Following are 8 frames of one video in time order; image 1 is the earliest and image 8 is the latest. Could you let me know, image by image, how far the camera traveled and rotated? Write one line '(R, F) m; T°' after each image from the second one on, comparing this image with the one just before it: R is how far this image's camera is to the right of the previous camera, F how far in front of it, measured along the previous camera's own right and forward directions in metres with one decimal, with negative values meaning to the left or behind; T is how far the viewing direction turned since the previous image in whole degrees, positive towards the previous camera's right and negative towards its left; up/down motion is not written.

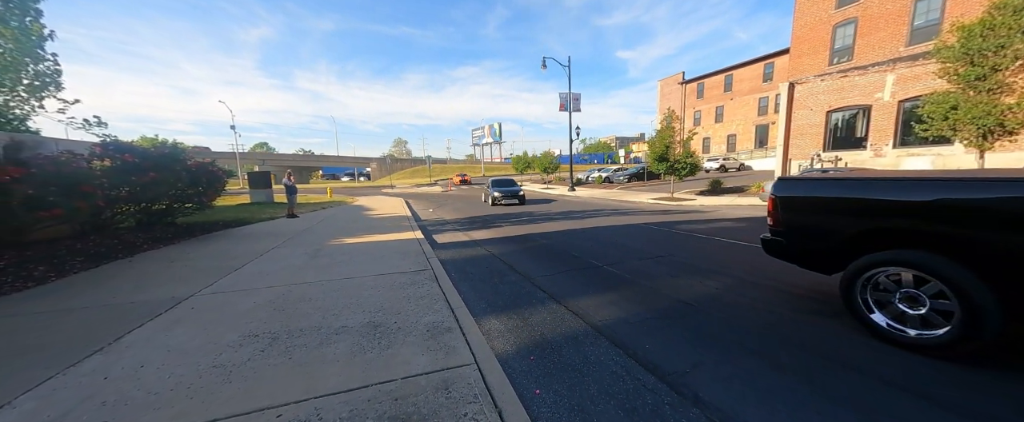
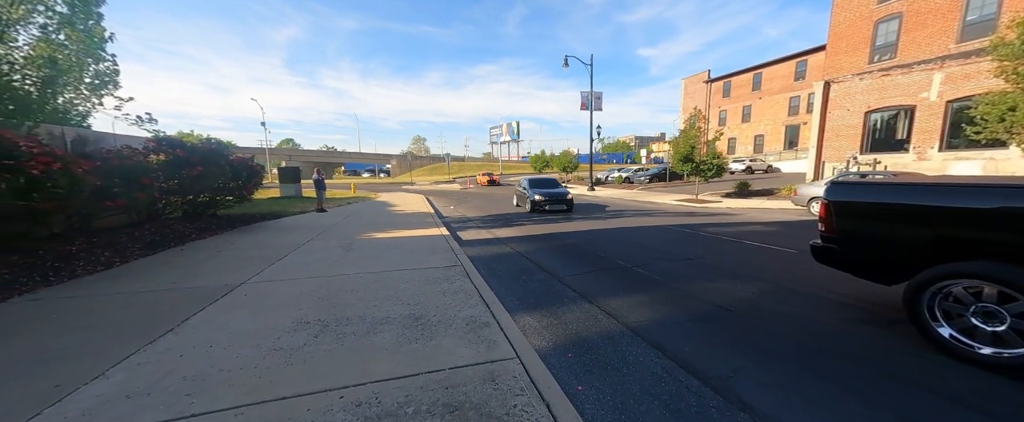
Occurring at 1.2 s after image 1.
(-0.2, -0.1) m; -3°
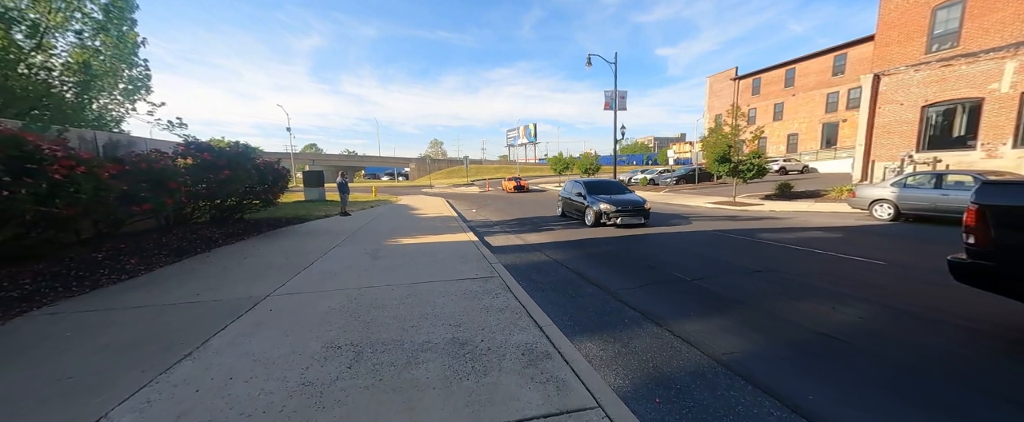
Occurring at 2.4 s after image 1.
(-0.4, +0.5) m; -3°
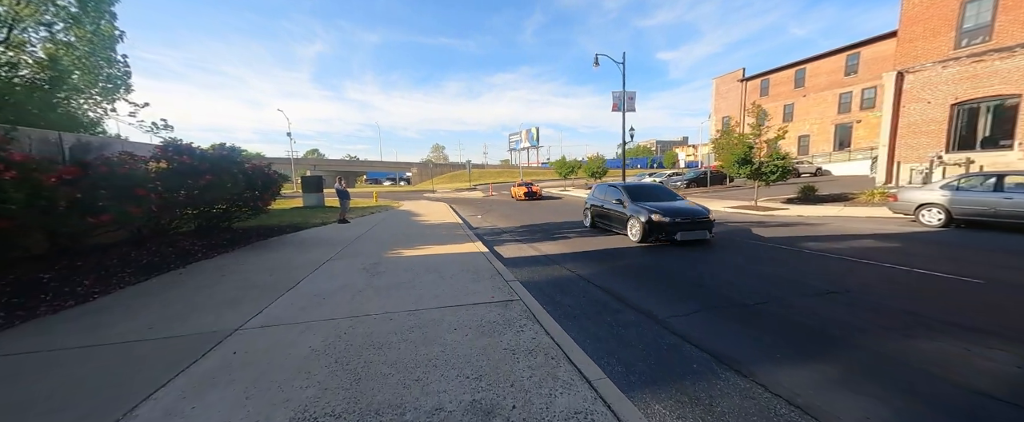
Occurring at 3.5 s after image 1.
(-0.3, +0.8) m; 0°
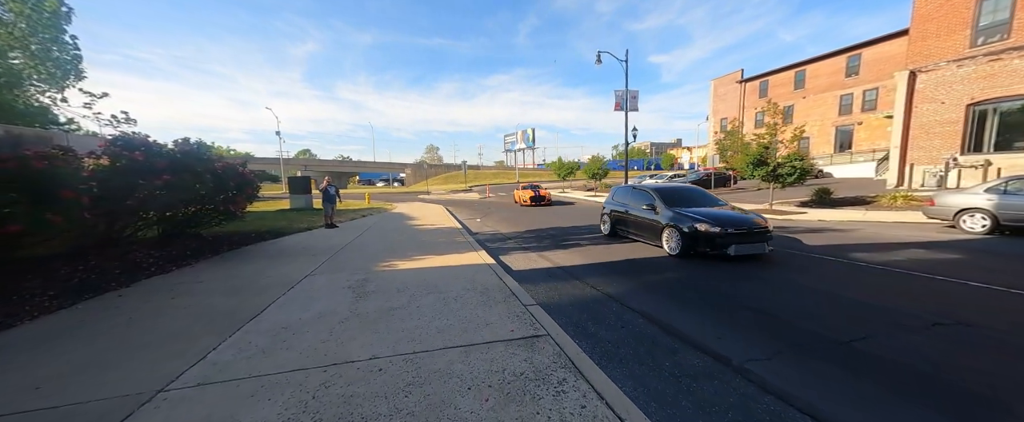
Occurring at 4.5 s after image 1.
(-0.3, +1.0) m; +1°
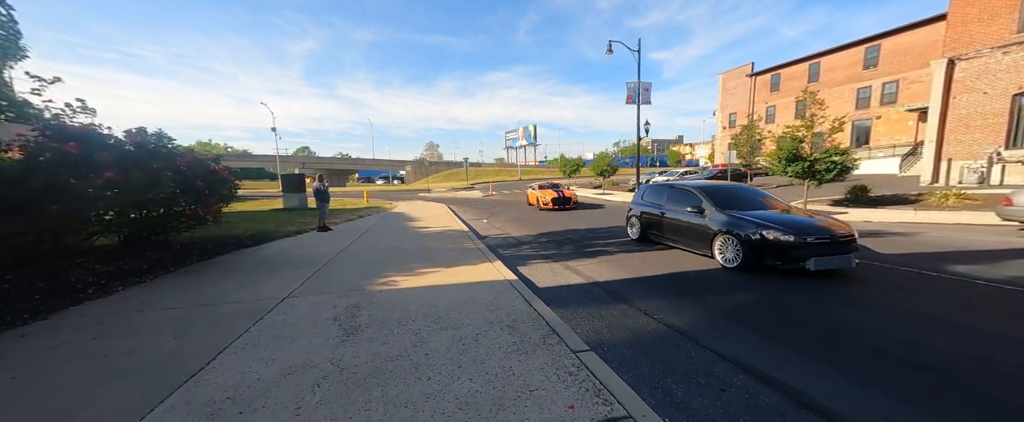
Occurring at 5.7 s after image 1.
(-0.4, +1.2) m; 0°
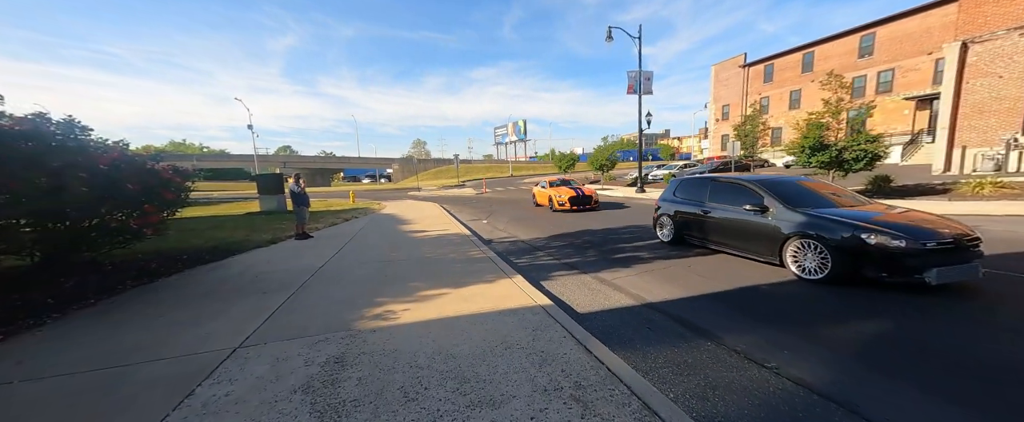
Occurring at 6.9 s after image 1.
(-0.5, +1.2) m; +2°
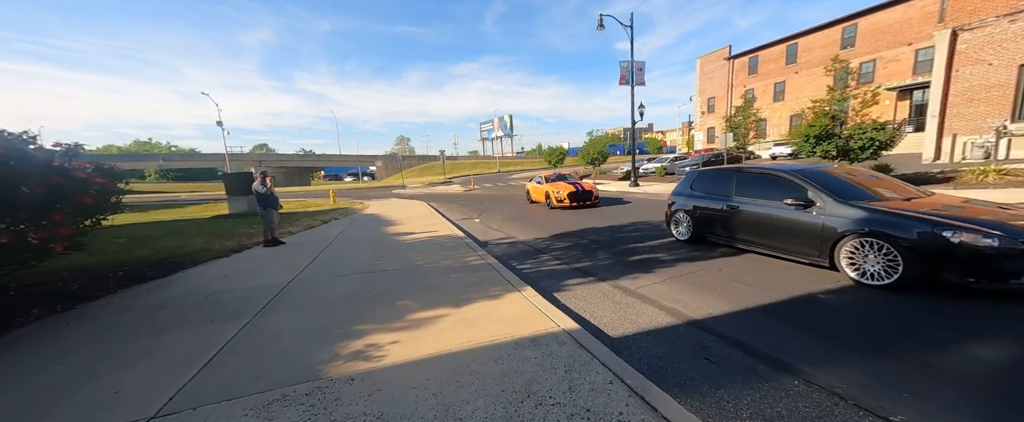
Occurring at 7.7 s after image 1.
(-0.3, +0.9) m; +2°
